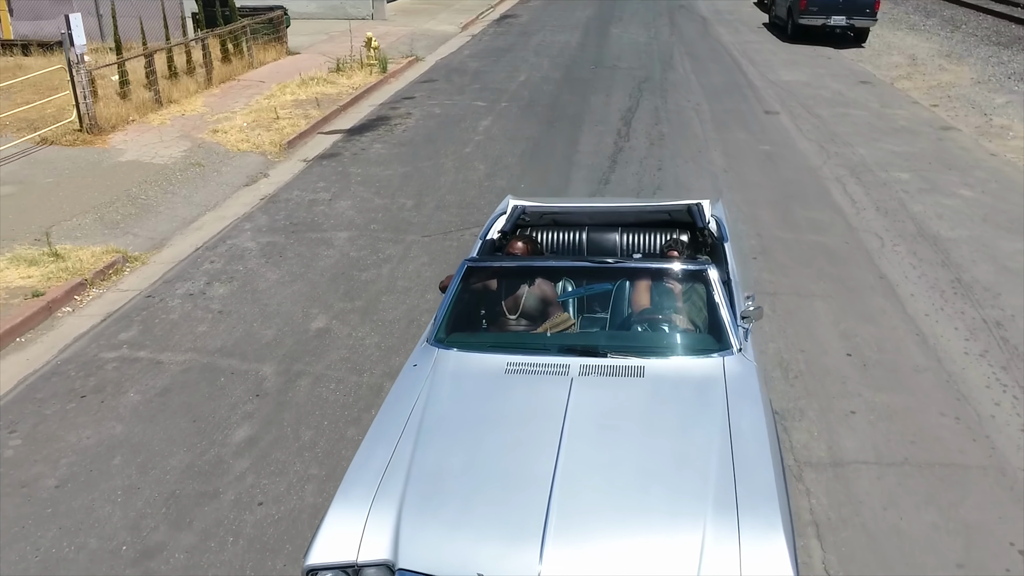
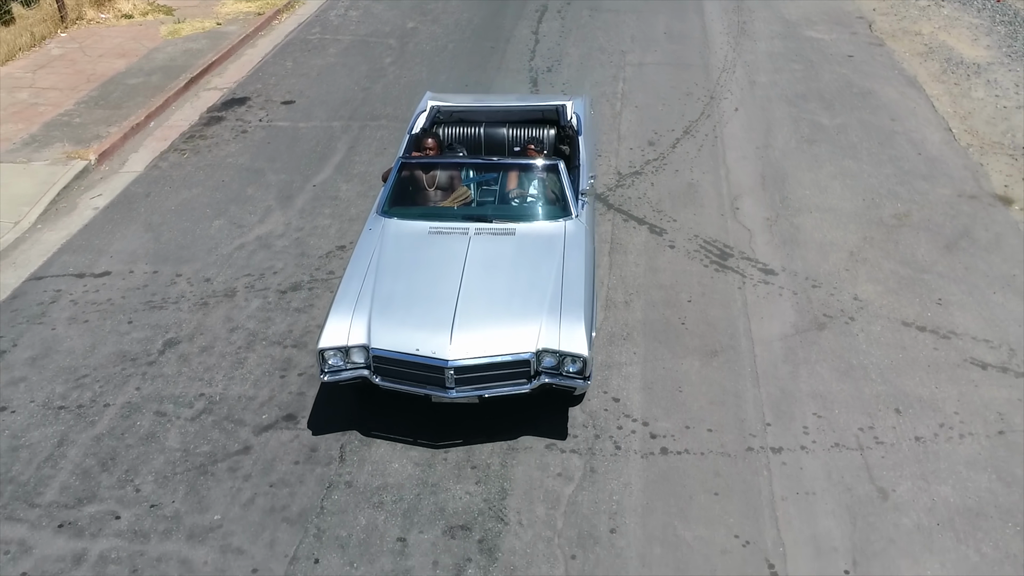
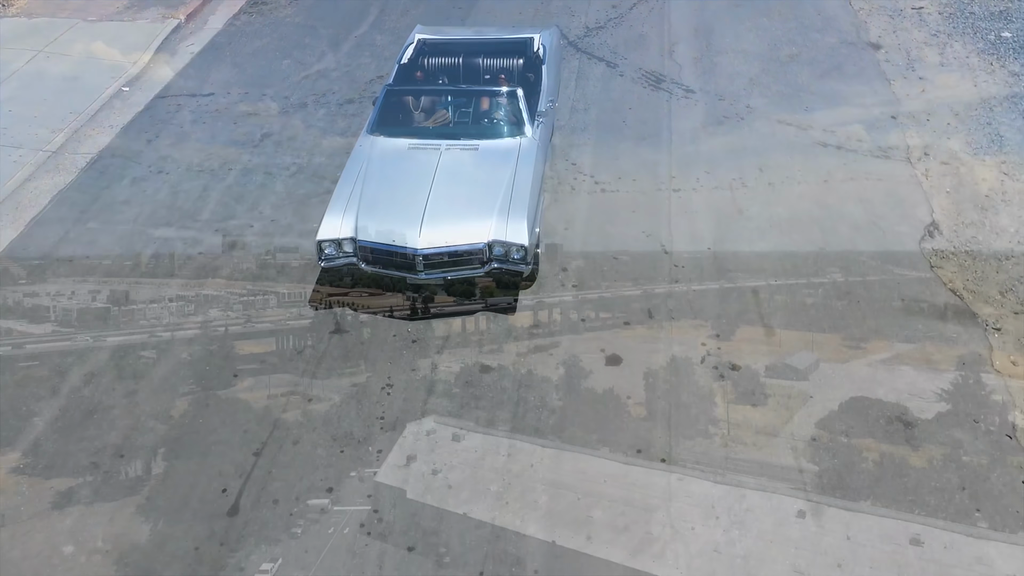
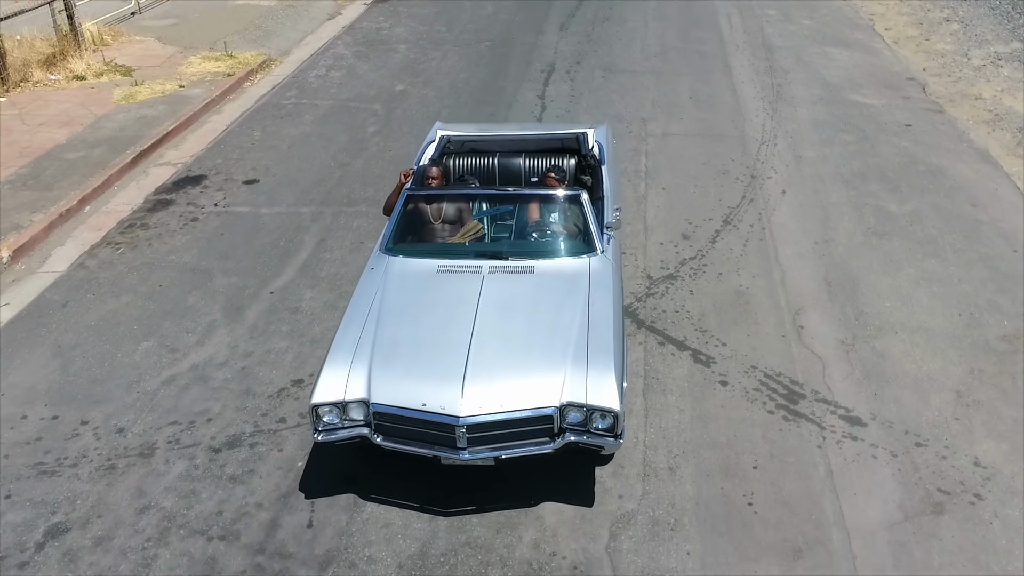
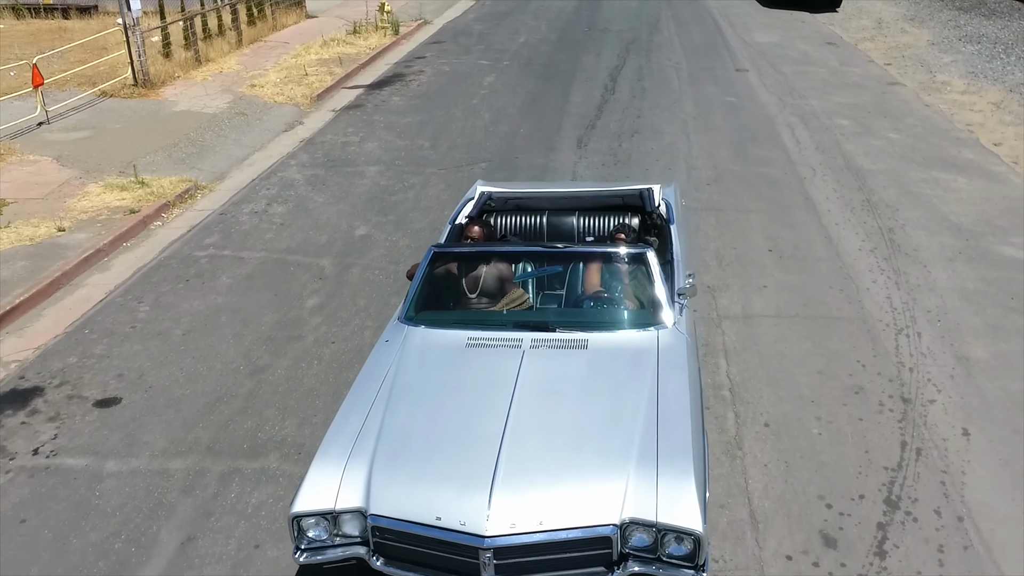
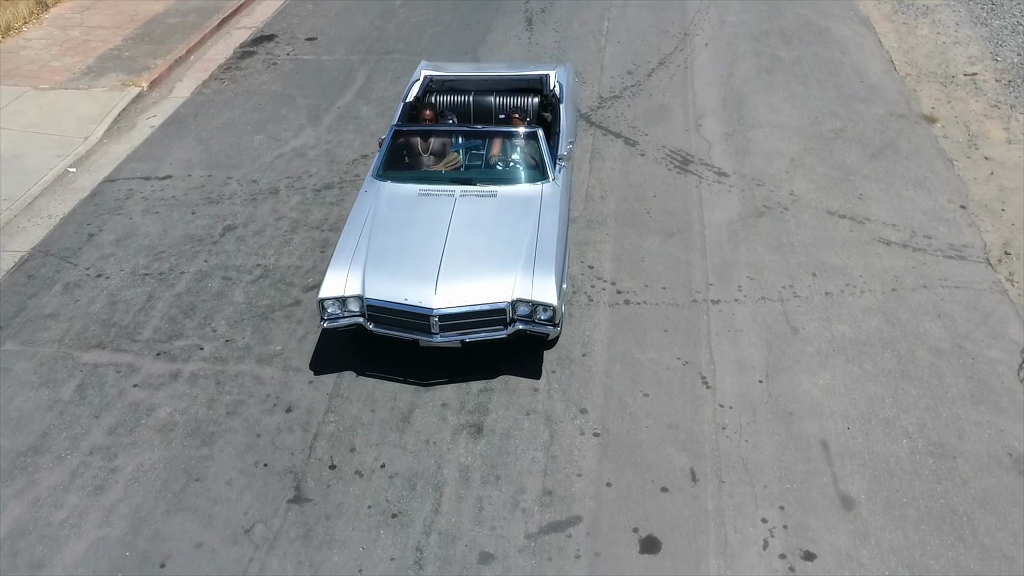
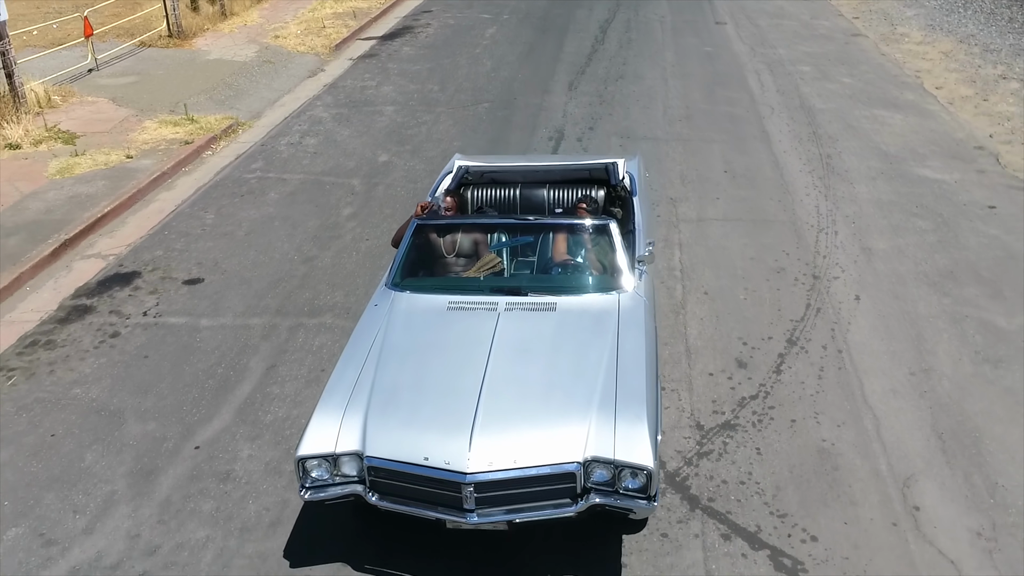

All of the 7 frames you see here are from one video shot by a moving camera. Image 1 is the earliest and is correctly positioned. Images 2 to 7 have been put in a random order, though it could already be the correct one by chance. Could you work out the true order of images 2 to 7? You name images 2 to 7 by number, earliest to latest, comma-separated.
5, 7, 4, 2, 6, 3
